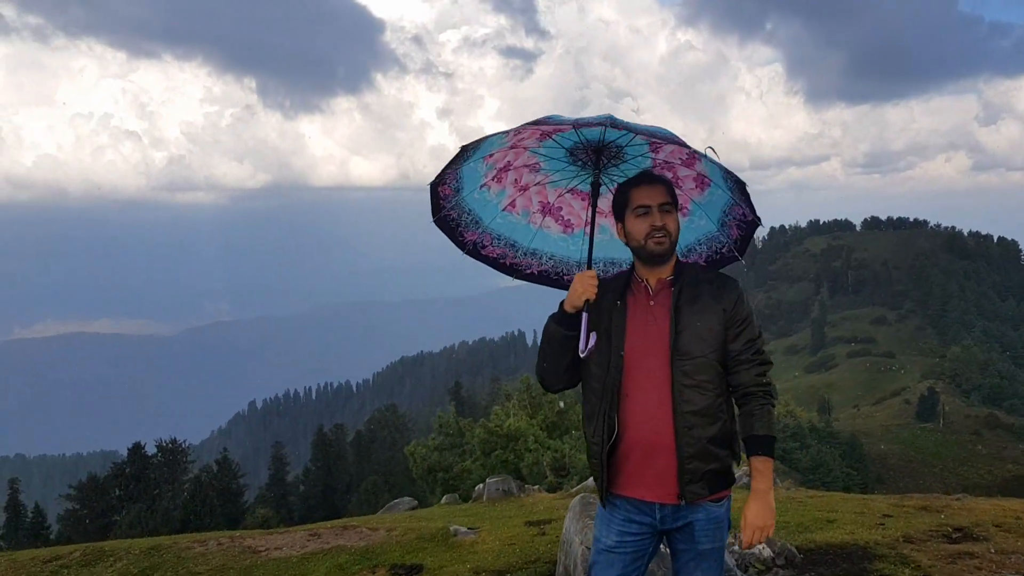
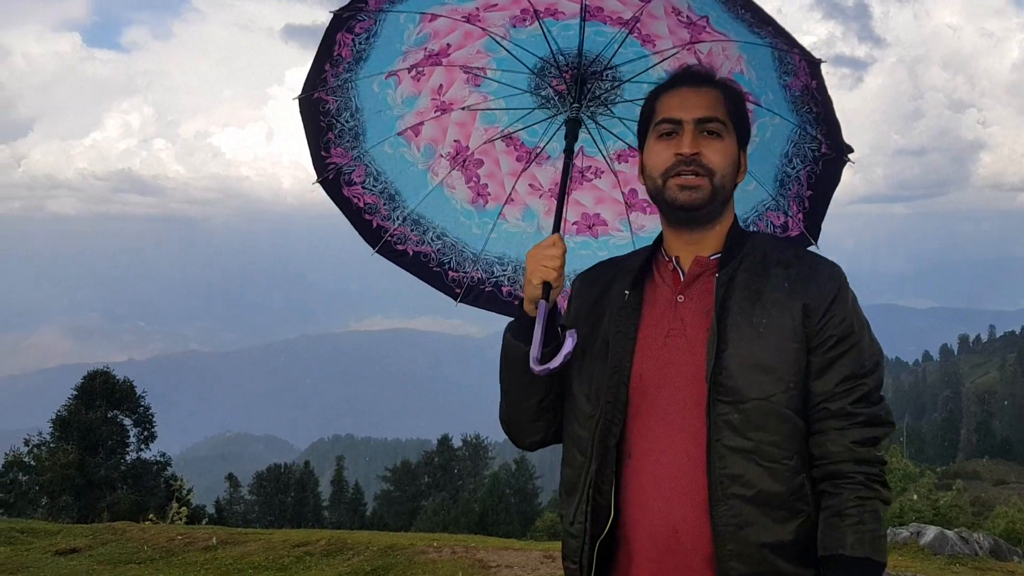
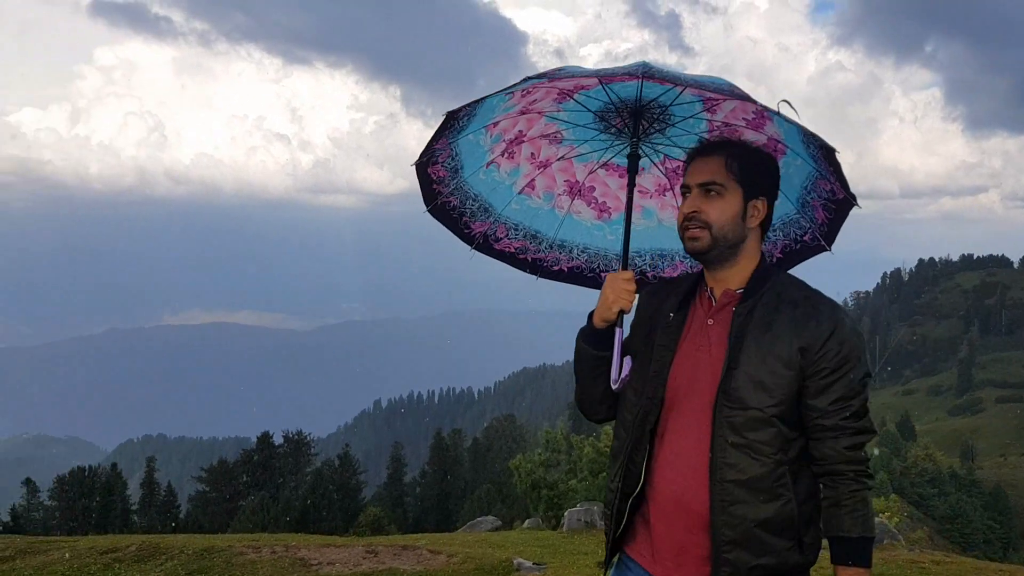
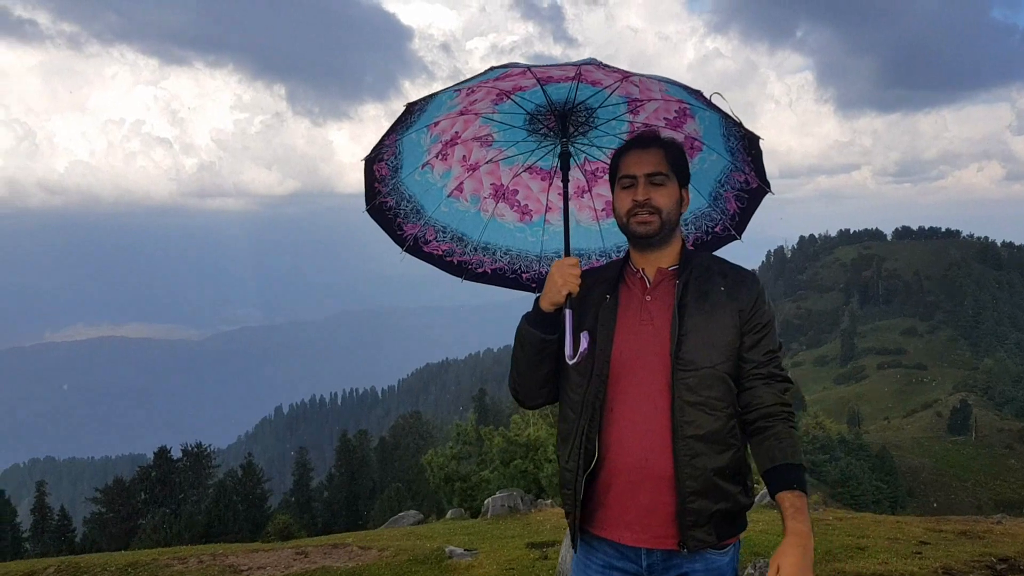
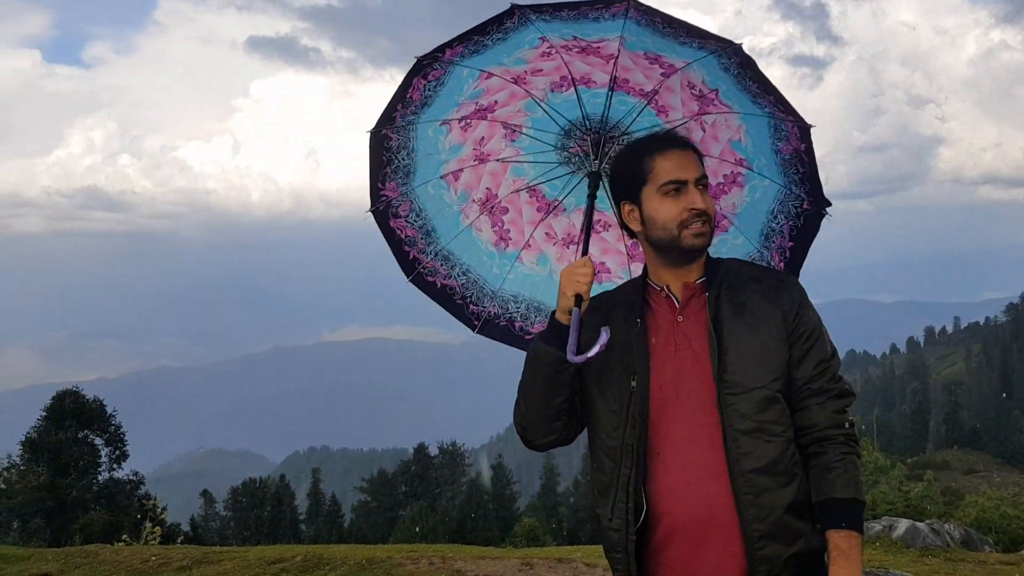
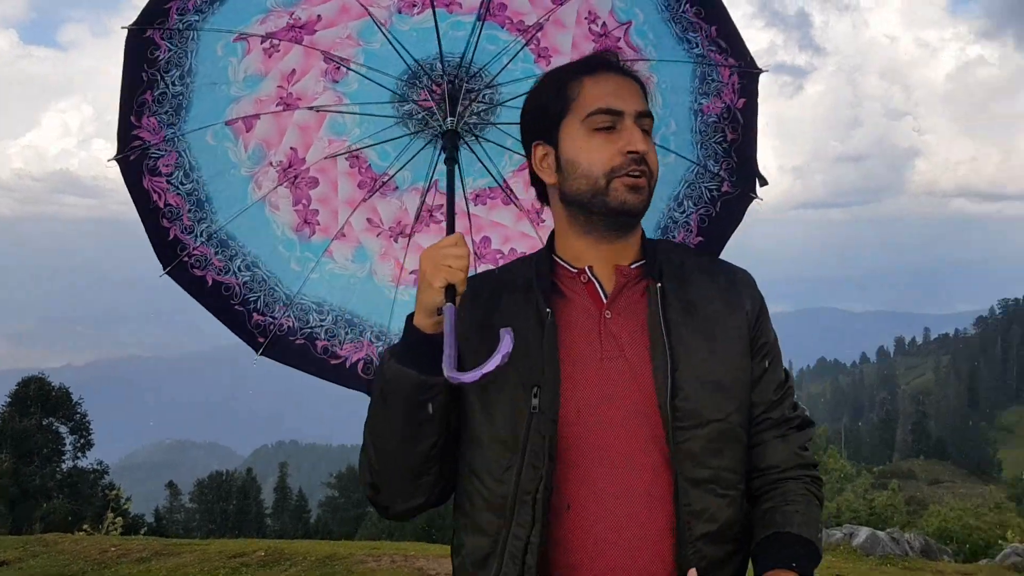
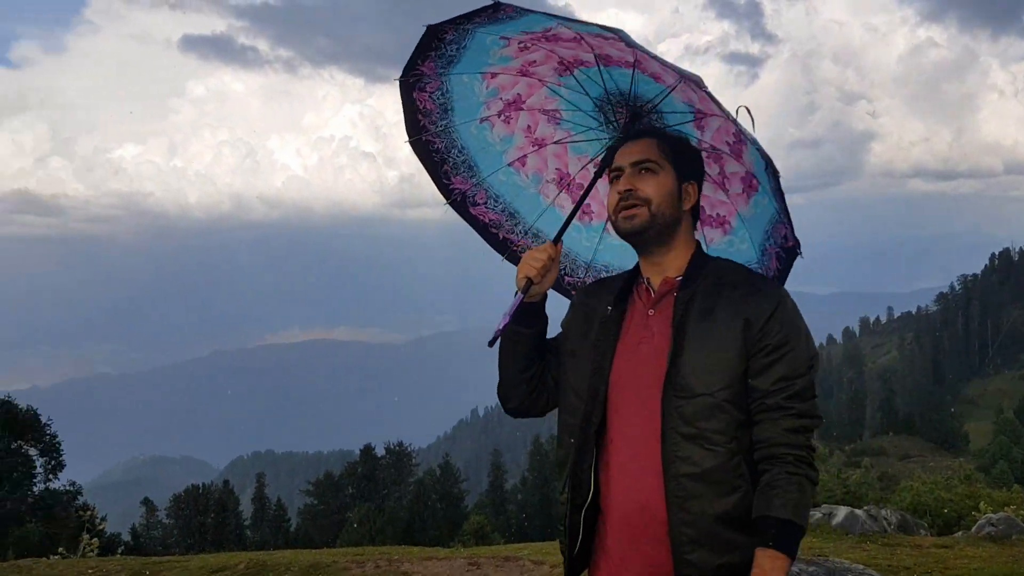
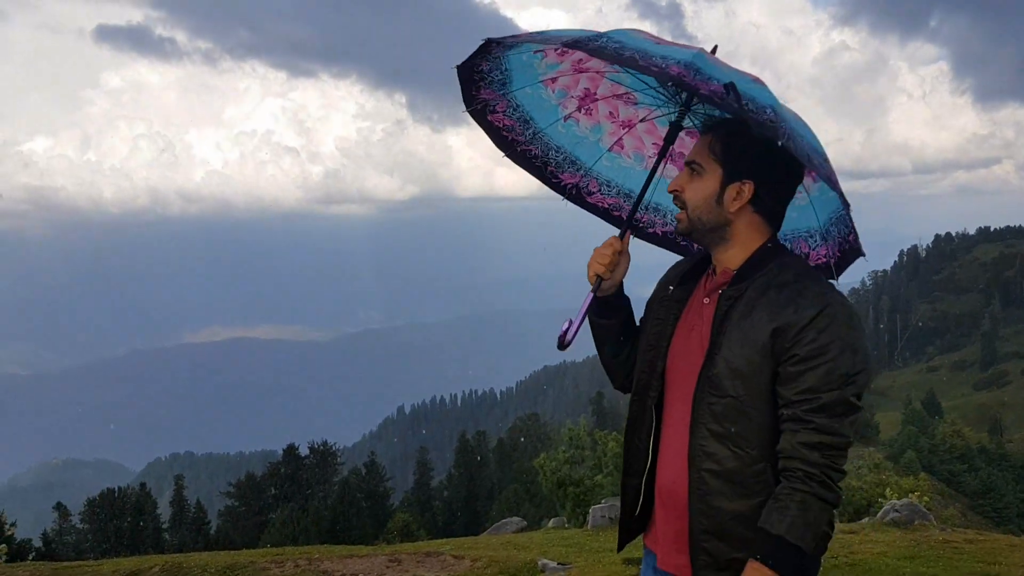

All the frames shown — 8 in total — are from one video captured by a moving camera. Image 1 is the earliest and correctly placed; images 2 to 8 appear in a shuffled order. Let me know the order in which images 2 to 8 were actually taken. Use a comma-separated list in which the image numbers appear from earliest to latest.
4, 3, 8, 7, 5, 2, 6
